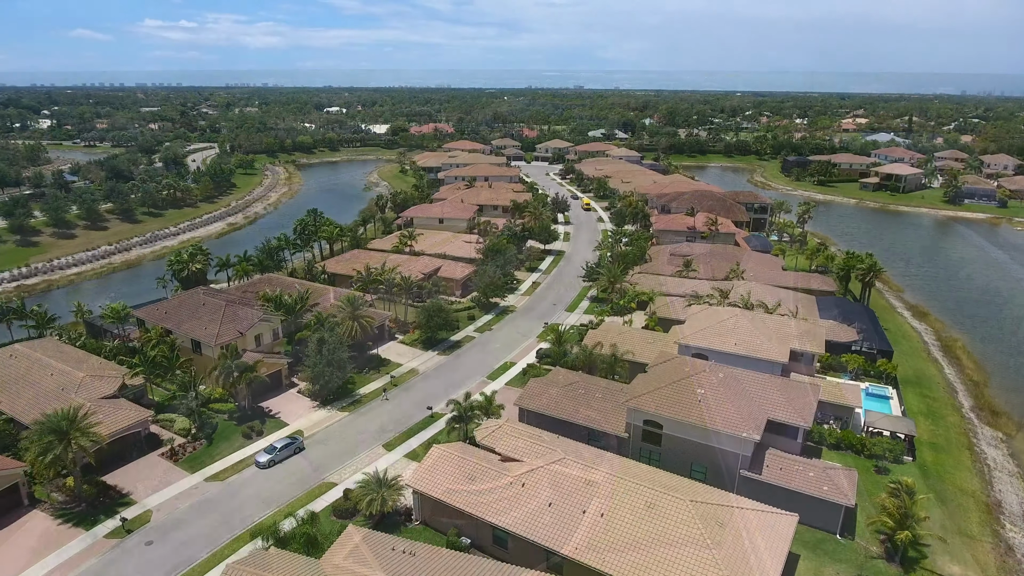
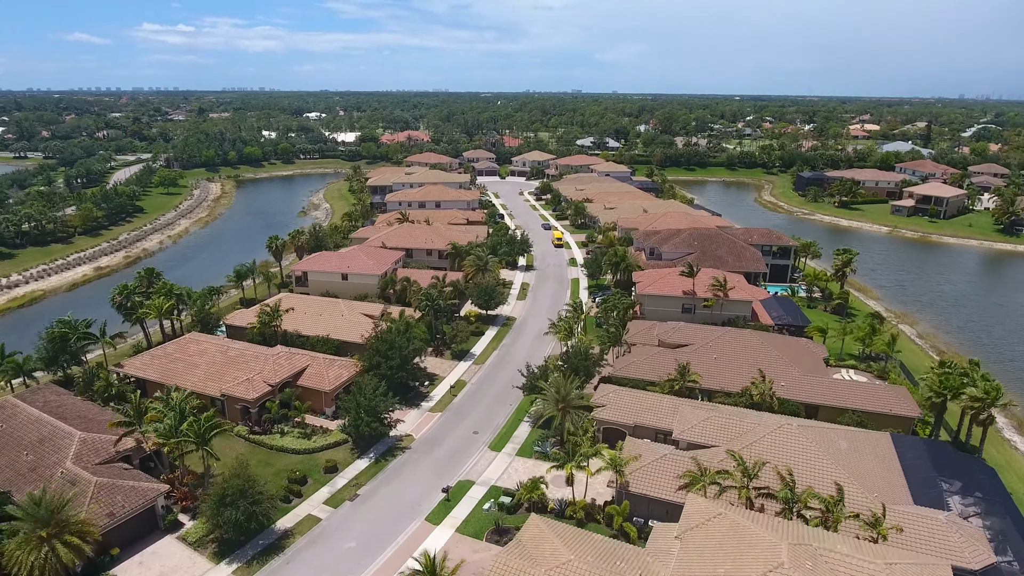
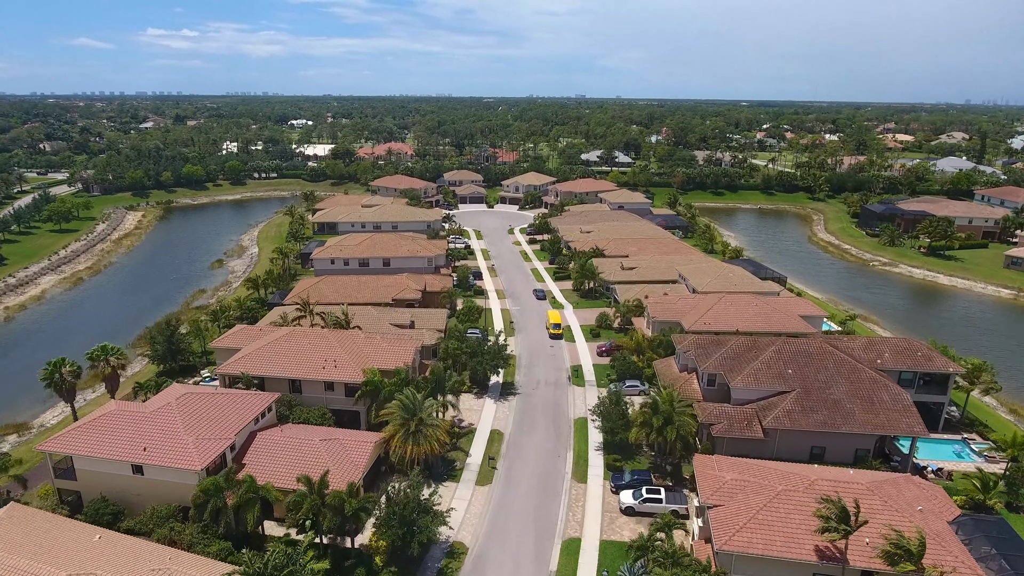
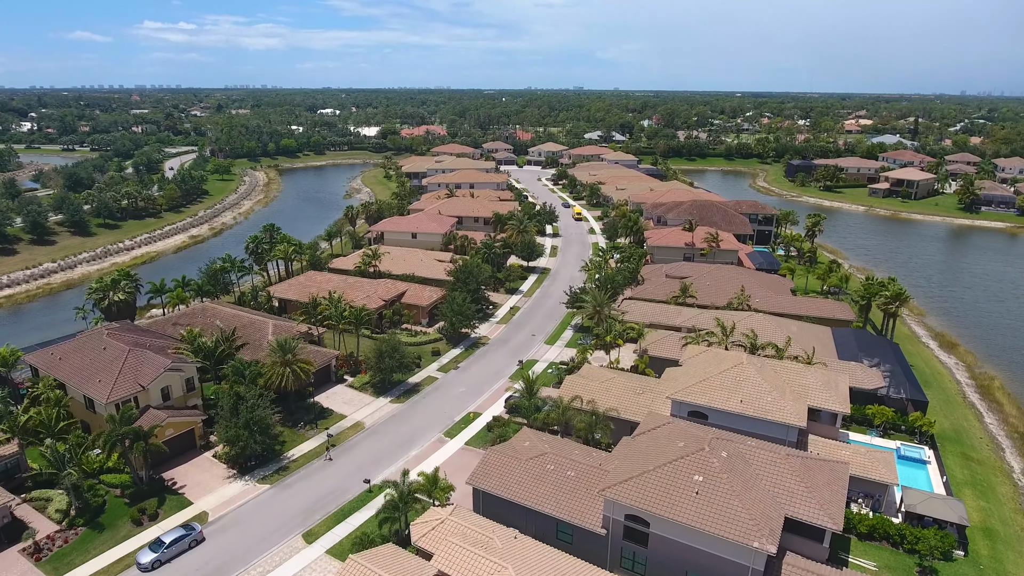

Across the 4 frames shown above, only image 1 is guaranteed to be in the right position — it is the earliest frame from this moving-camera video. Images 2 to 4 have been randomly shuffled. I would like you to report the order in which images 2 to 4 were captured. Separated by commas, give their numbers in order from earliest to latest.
4, 2, 3
